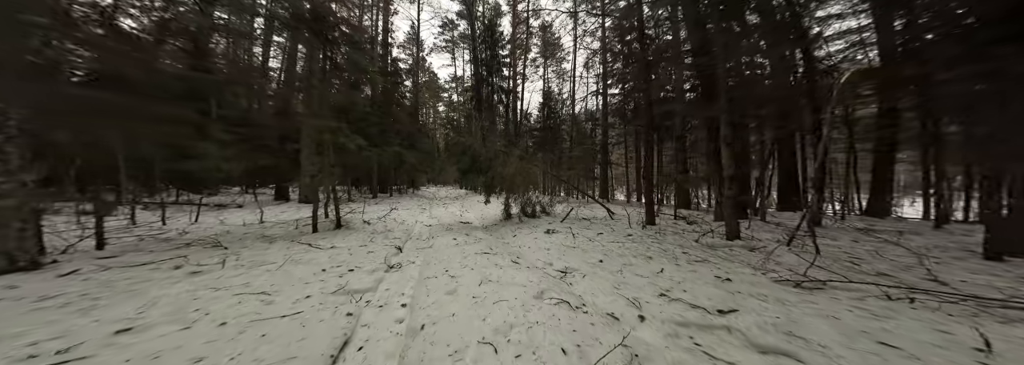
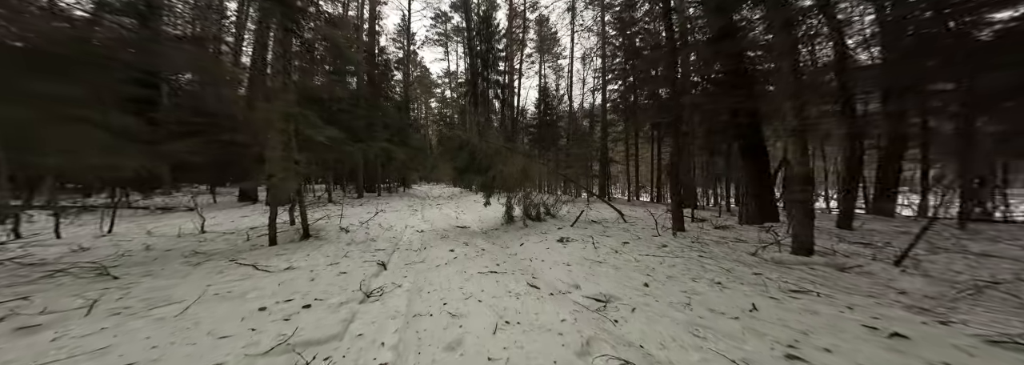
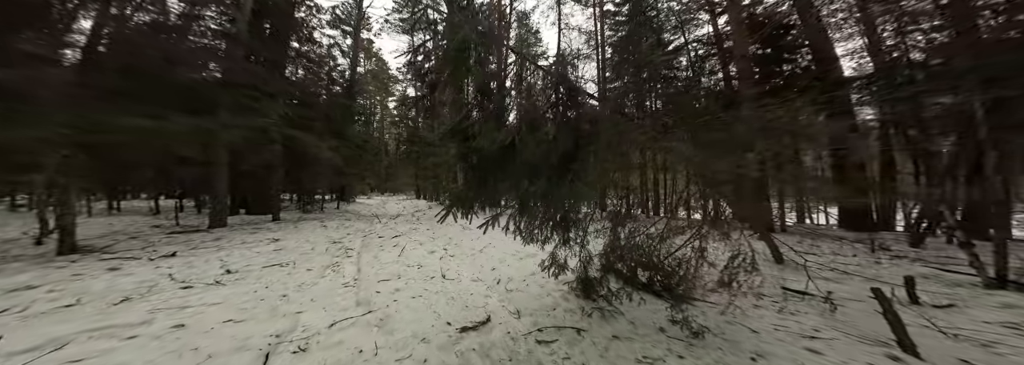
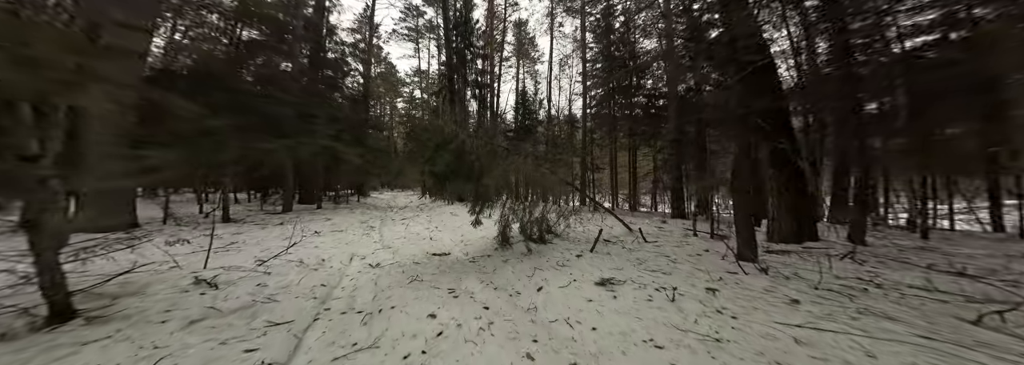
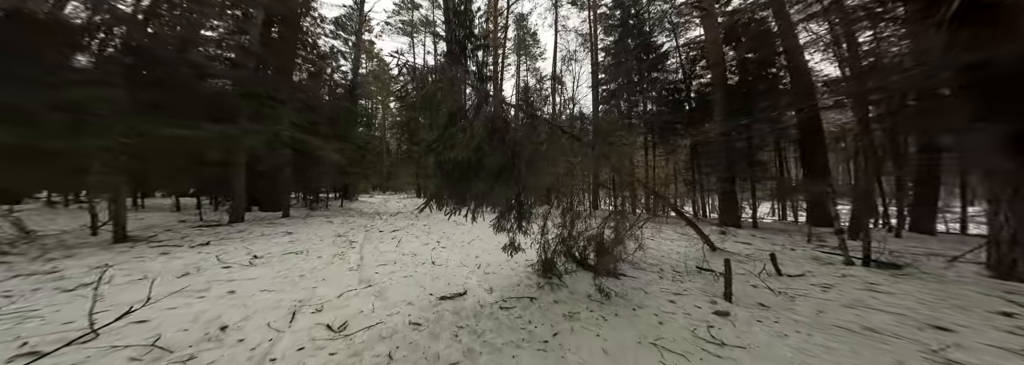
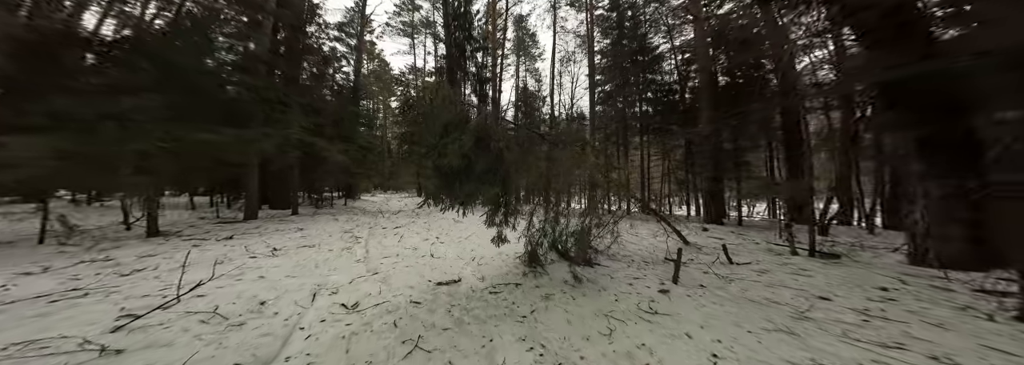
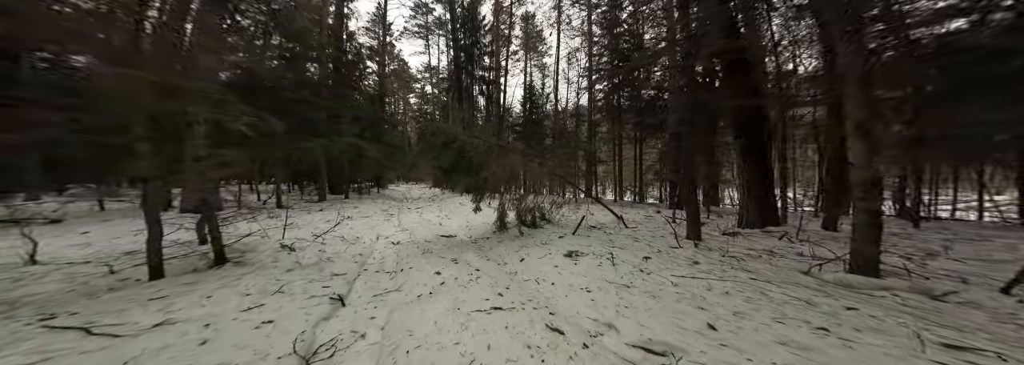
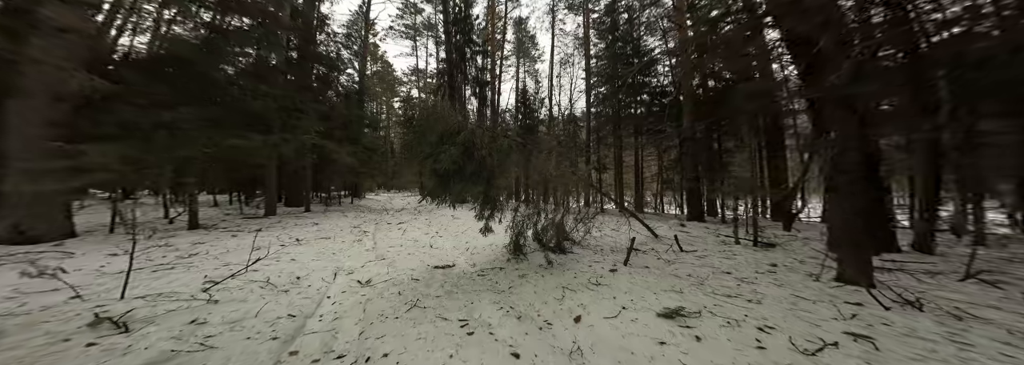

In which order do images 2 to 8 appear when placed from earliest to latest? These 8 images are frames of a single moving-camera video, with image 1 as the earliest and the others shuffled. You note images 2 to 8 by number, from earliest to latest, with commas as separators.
2, 7, 4, 8, 6, 5, 3
